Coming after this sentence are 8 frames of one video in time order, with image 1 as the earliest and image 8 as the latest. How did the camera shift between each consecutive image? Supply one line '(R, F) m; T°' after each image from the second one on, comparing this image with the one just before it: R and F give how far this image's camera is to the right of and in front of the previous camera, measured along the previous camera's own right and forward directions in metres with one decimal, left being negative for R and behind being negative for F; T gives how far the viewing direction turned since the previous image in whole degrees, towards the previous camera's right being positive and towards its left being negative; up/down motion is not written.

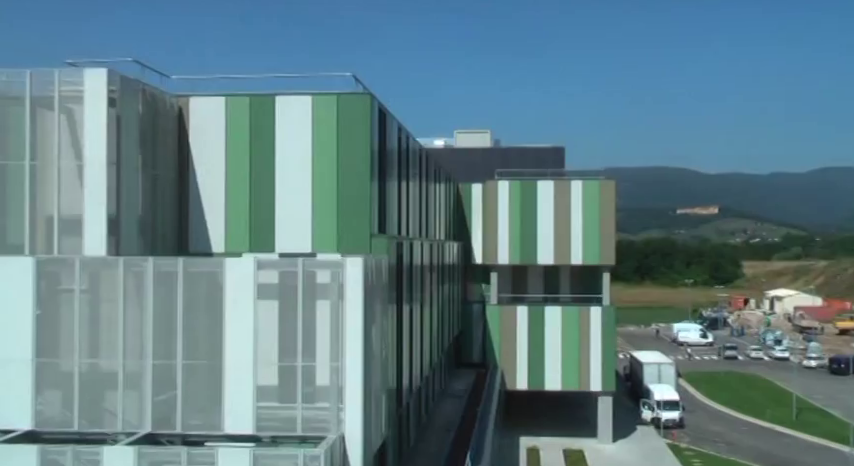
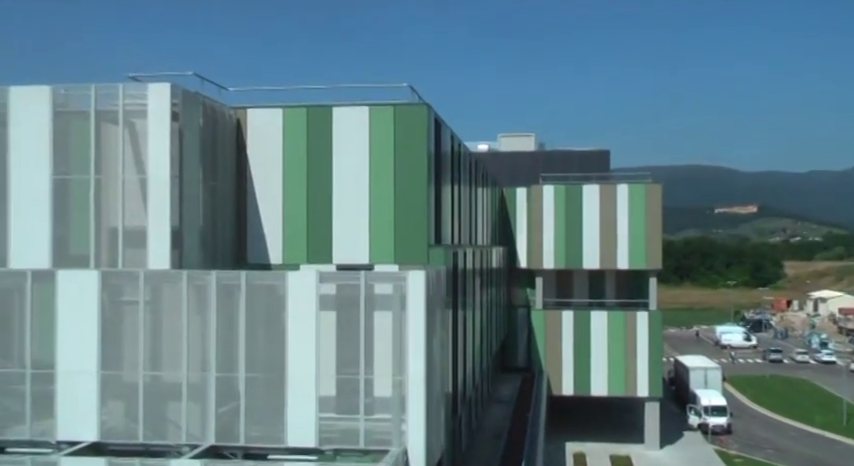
(-0.4, 0.0) m; -2°
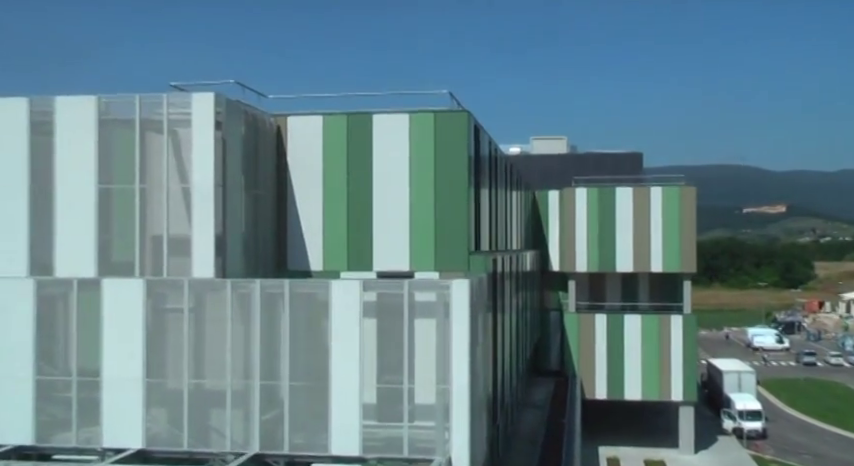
(-0.3, 0.0) m; -1°
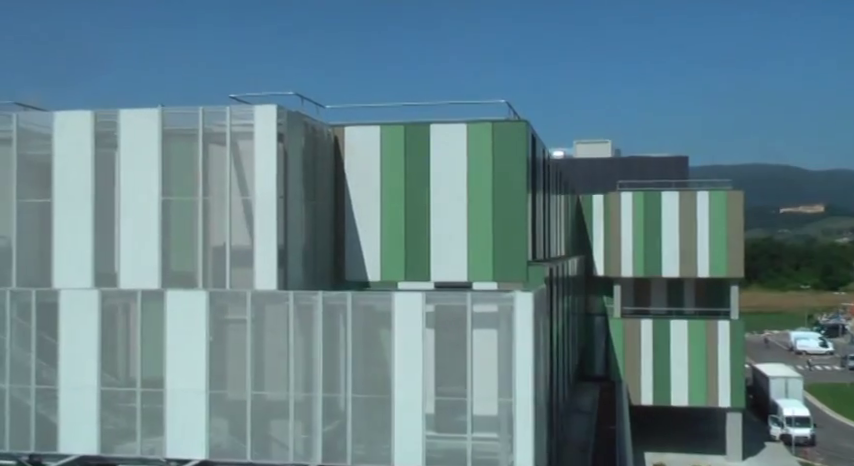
(-0.5, 0.0) m; -2°
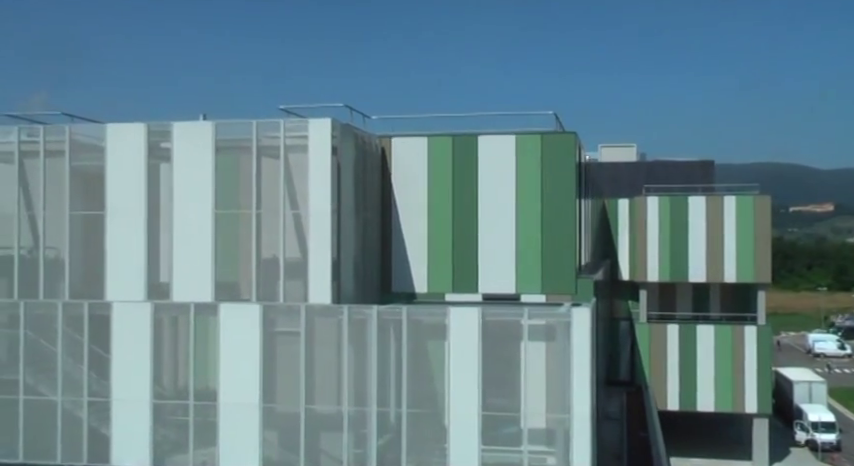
(-0.8, +0.1) m; -1°
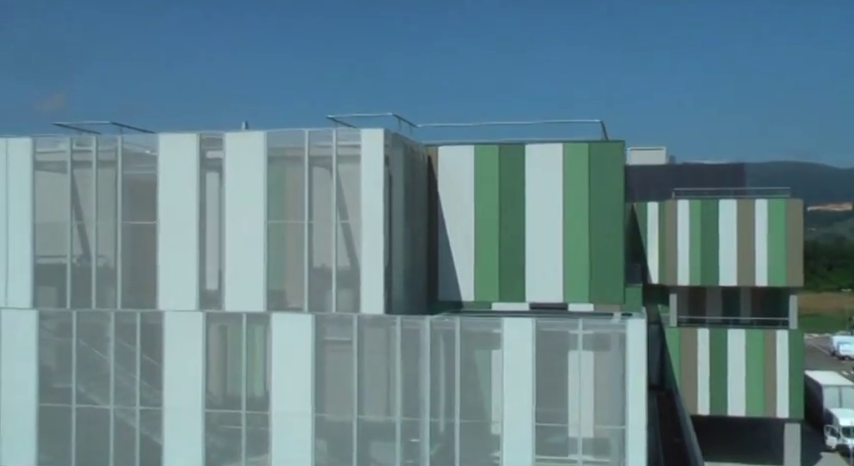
(-0.6, 0.0) m; -1°
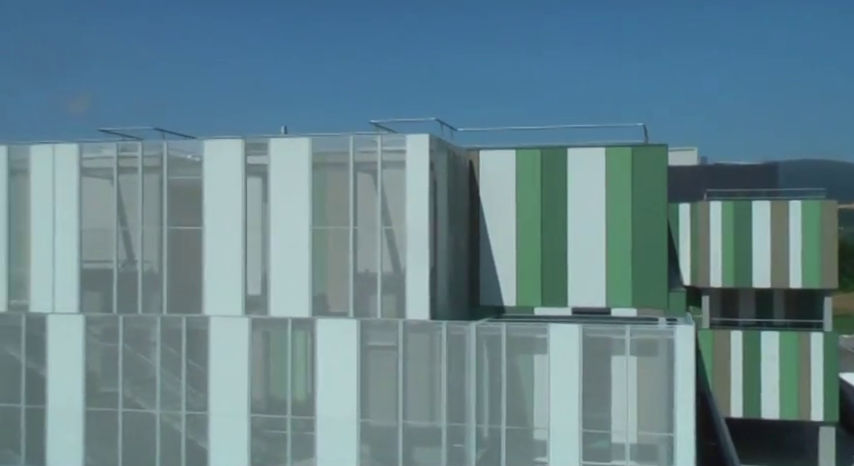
(-0.4, 0.0) m; -1°
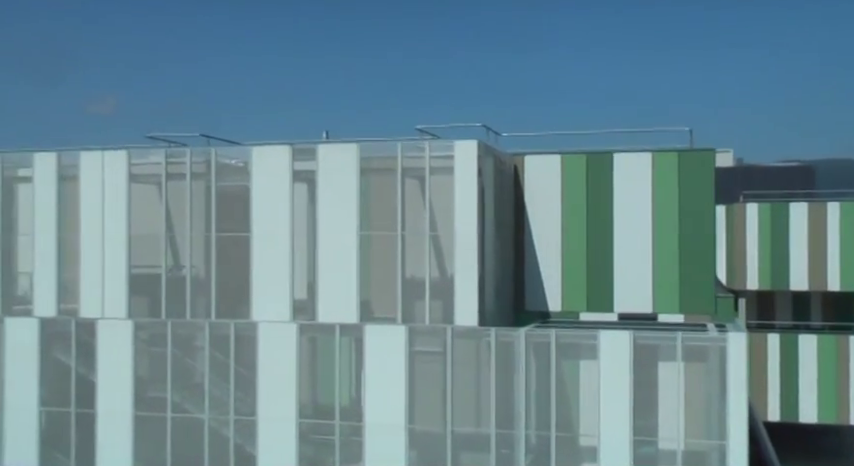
(-0.4, 0.0) m; -1°
